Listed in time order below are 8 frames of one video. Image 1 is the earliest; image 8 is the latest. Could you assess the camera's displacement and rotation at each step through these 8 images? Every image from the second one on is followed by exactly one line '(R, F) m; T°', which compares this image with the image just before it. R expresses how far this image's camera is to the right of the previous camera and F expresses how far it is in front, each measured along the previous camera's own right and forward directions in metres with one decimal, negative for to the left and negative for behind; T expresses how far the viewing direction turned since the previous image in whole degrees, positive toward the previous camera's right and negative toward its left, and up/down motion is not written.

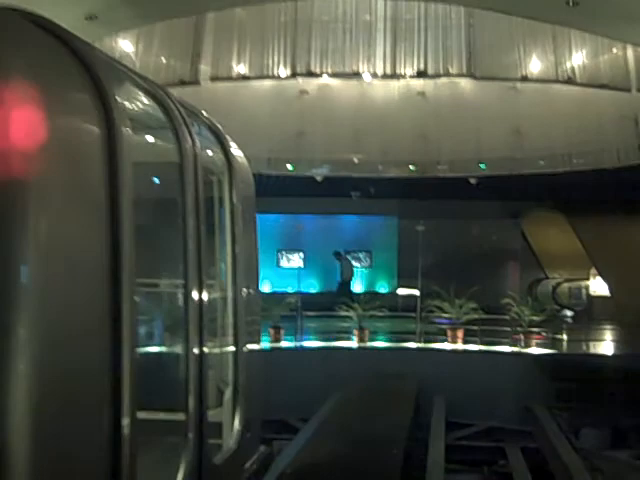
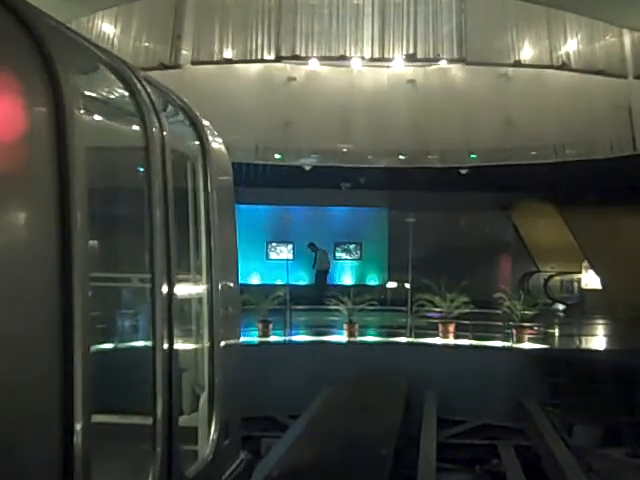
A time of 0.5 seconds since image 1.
(0.0, +0.2) m; +1°
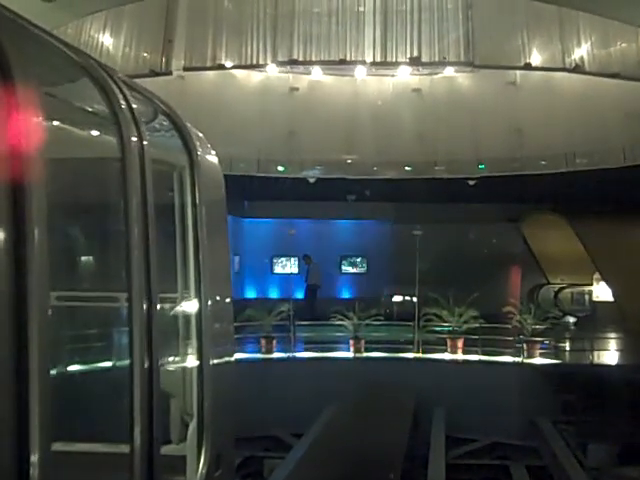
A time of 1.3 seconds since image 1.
(0.0, +0.3) m; 0°
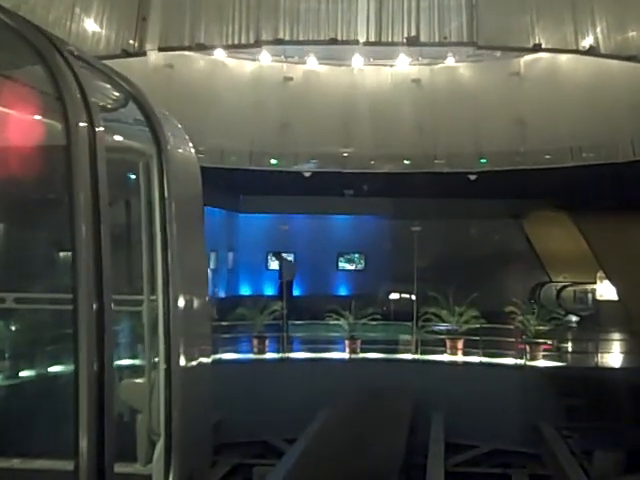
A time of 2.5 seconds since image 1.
(+0.1, +0.4) m; 0°
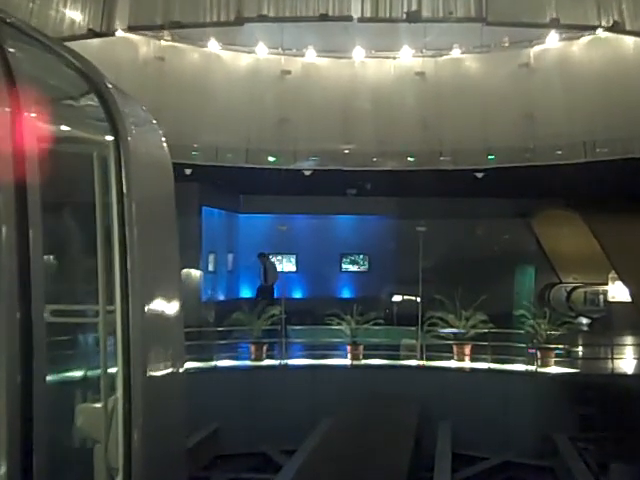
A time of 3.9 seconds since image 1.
(+0.1, +0.5) m; 0°
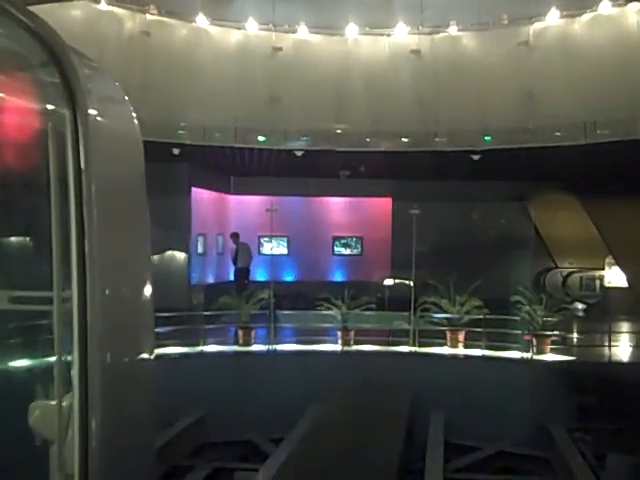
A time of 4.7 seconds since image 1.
(0.0, +0.3) m; 0°
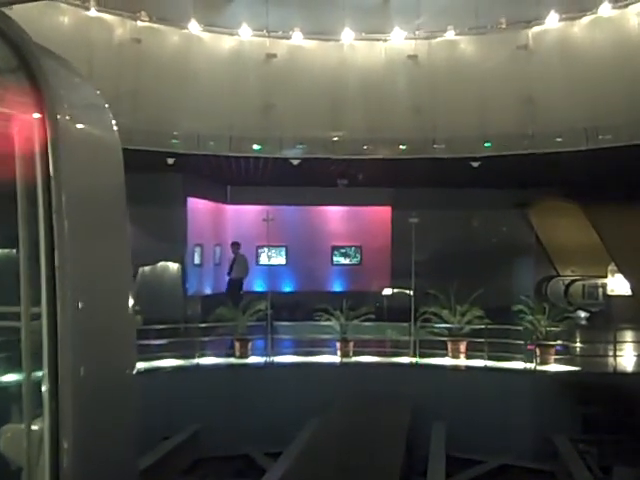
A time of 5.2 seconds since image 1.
(0.0, +0.2) m; 0°
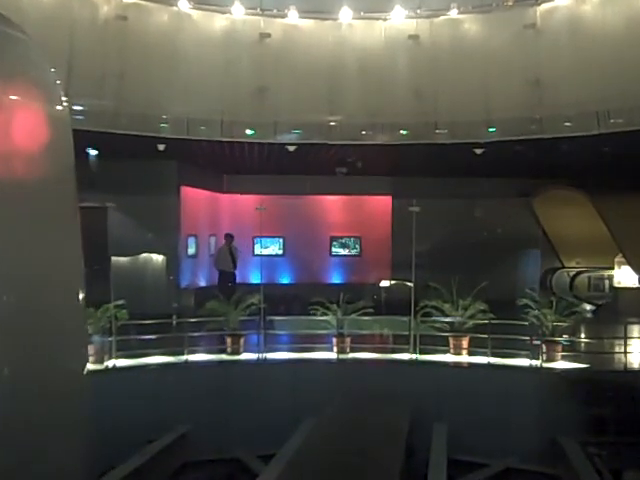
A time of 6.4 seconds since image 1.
(0.0, +0.4) m; 0°
